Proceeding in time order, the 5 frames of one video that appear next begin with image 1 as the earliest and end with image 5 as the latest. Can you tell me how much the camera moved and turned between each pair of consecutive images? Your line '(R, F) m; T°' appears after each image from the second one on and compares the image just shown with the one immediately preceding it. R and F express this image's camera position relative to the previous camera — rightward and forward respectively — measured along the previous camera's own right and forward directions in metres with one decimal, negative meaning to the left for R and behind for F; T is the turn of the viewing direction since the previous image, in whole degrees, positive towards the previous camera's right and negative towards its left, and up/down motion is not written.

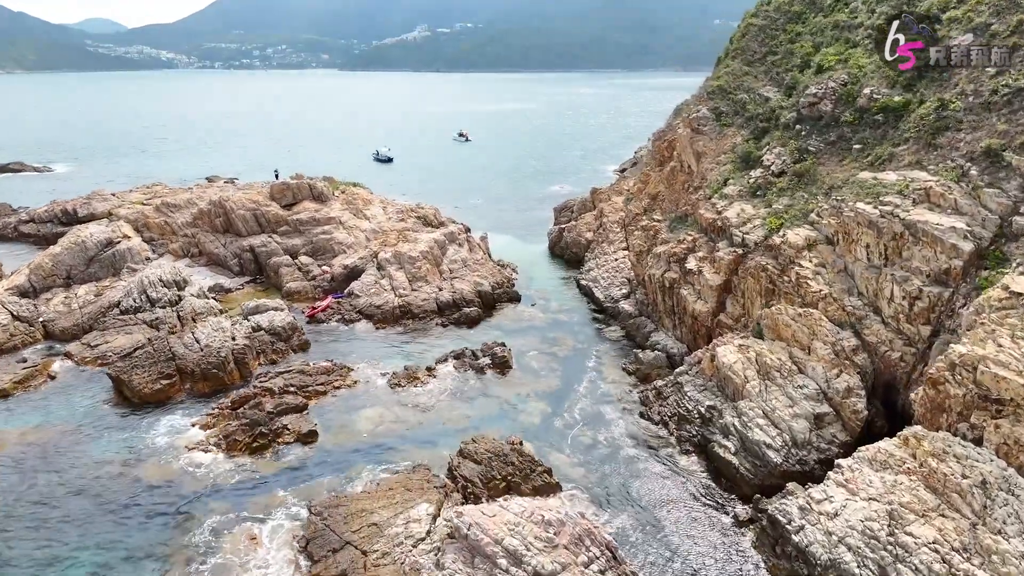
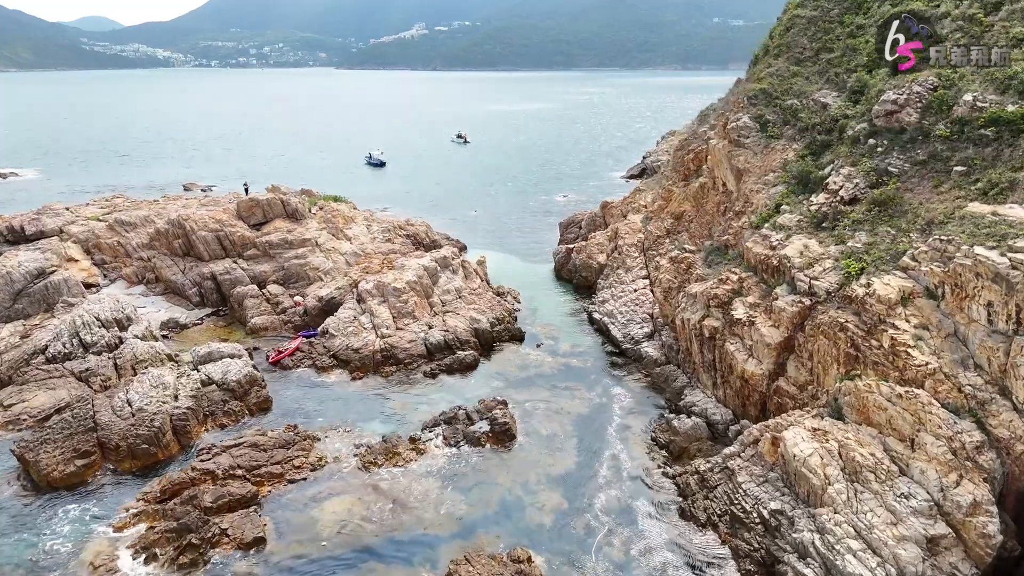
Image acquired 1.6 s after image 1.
(-0.2, +5.0) m; 0°
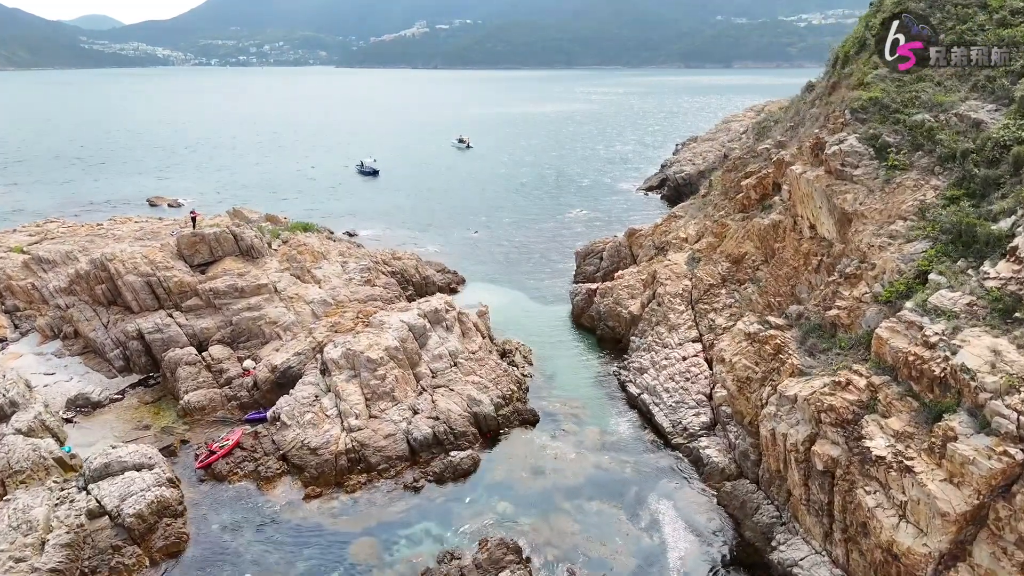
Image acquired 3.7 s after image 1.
(-0.3, +7.1) m; 0°
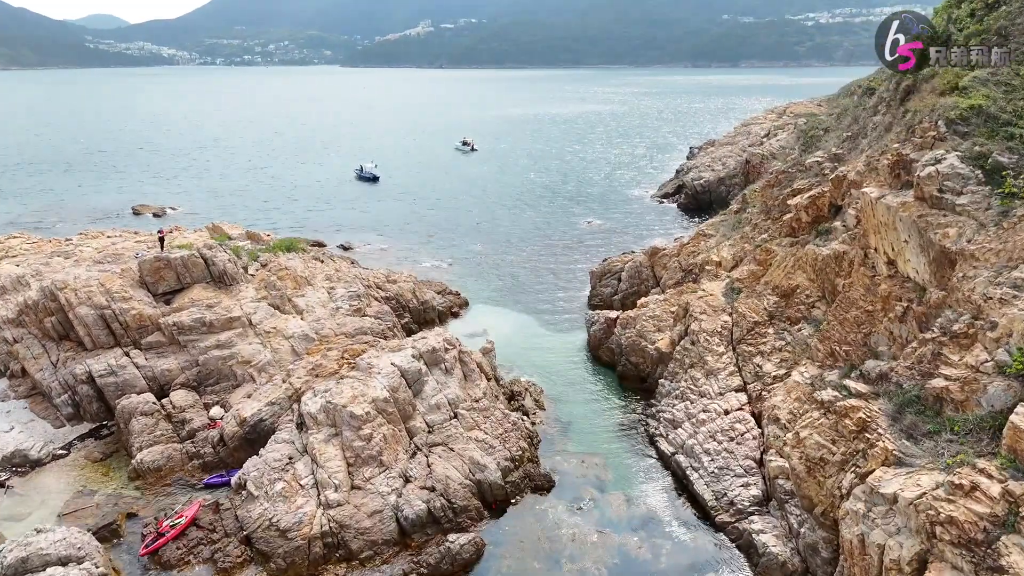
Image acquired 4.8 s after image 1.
(-0.2, +3.6) m; 0°
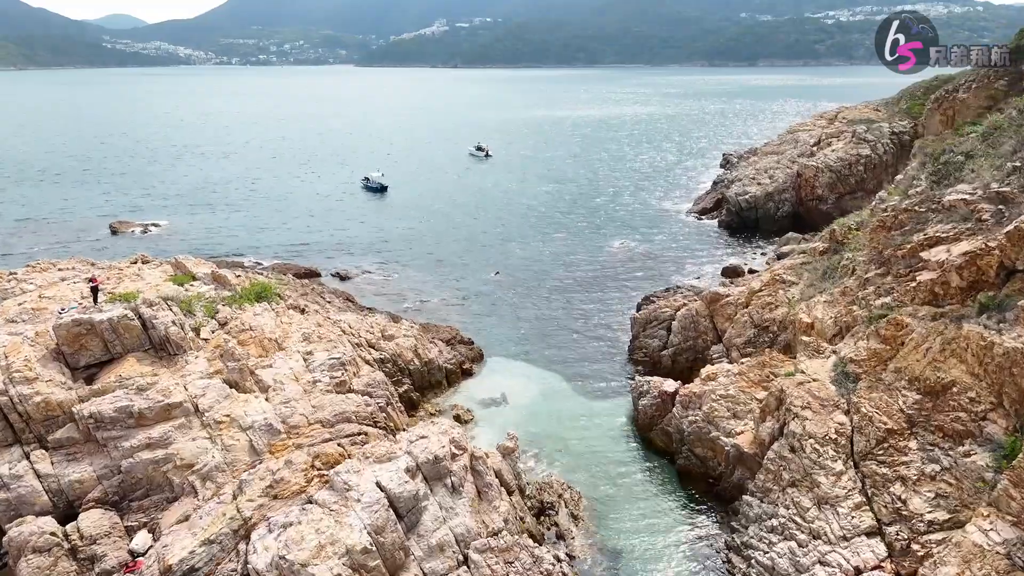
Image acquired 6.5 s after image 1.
(-0.4, +6.0) m; -1°
